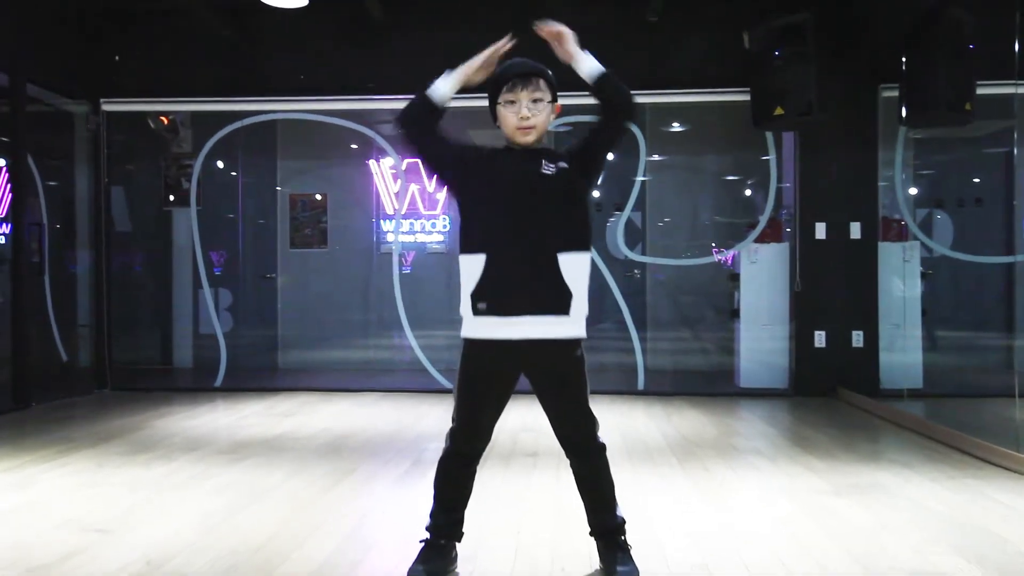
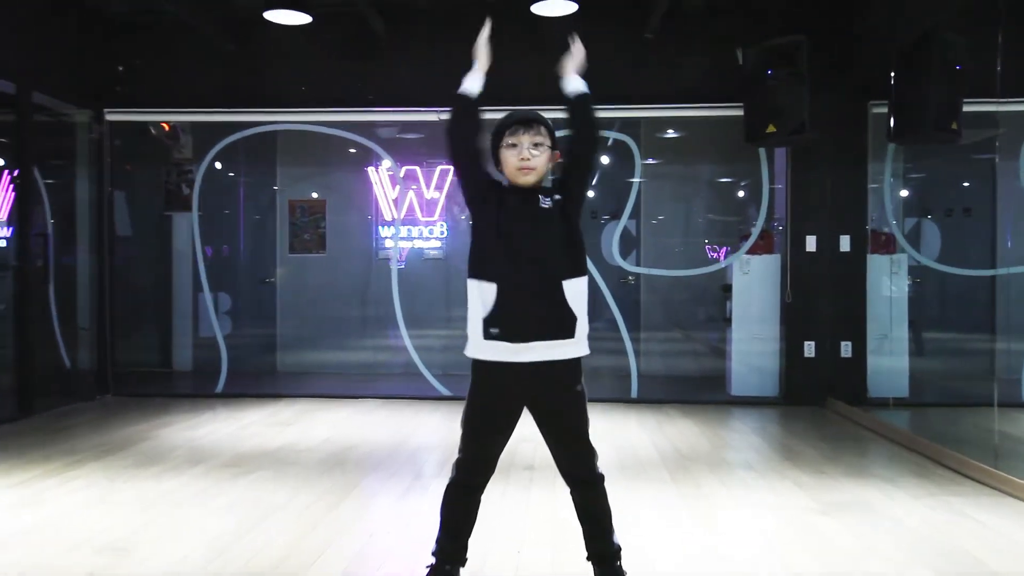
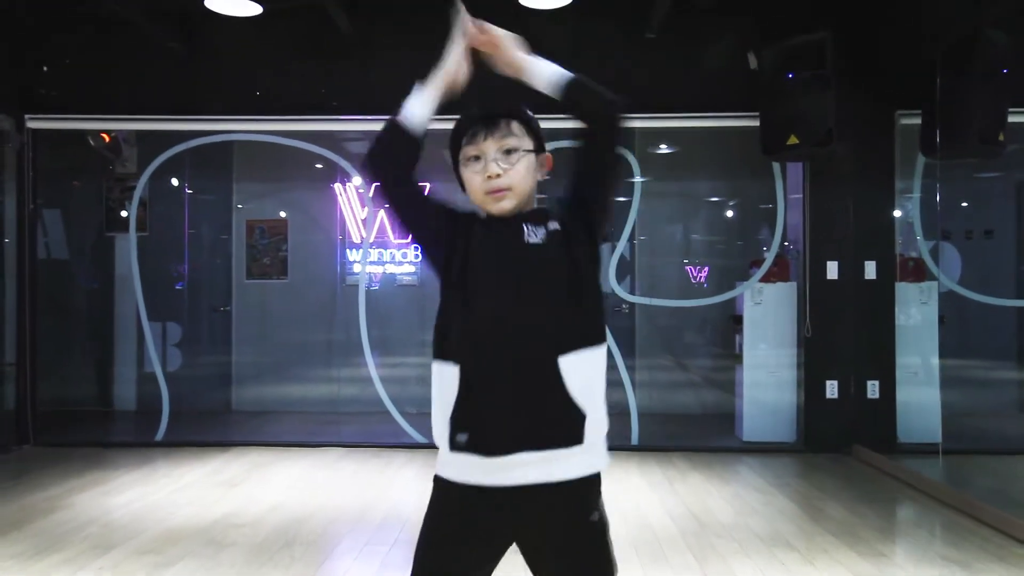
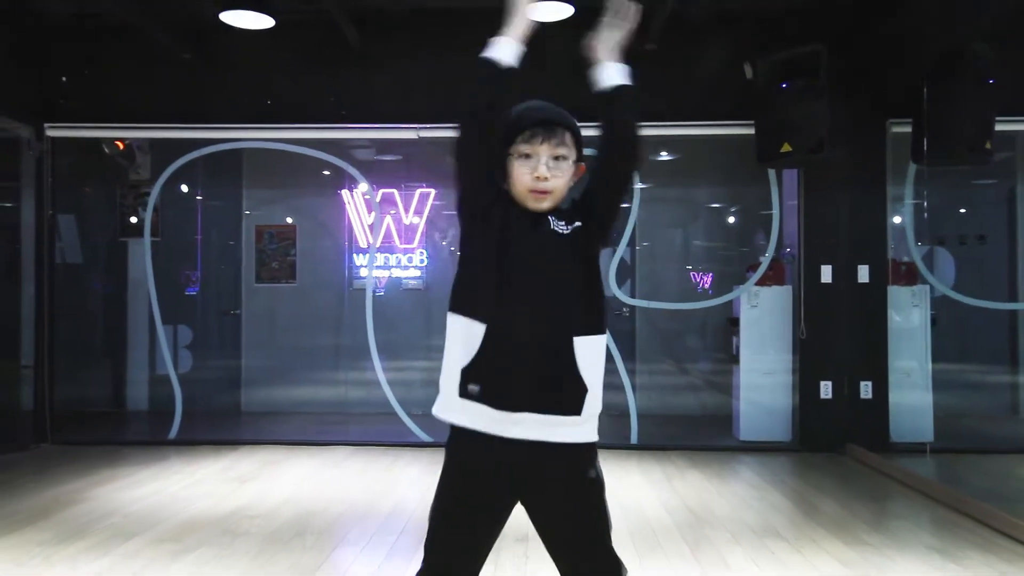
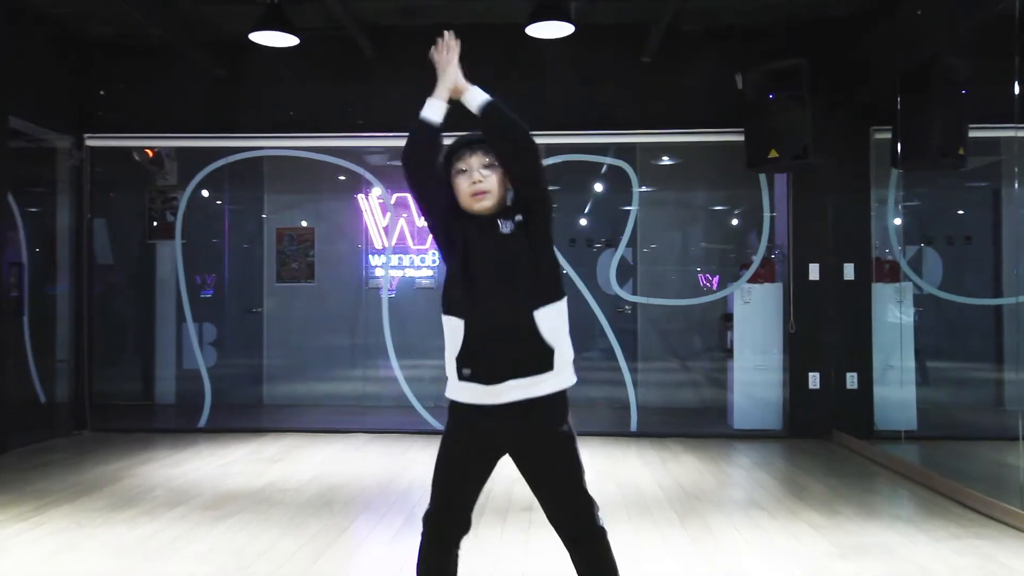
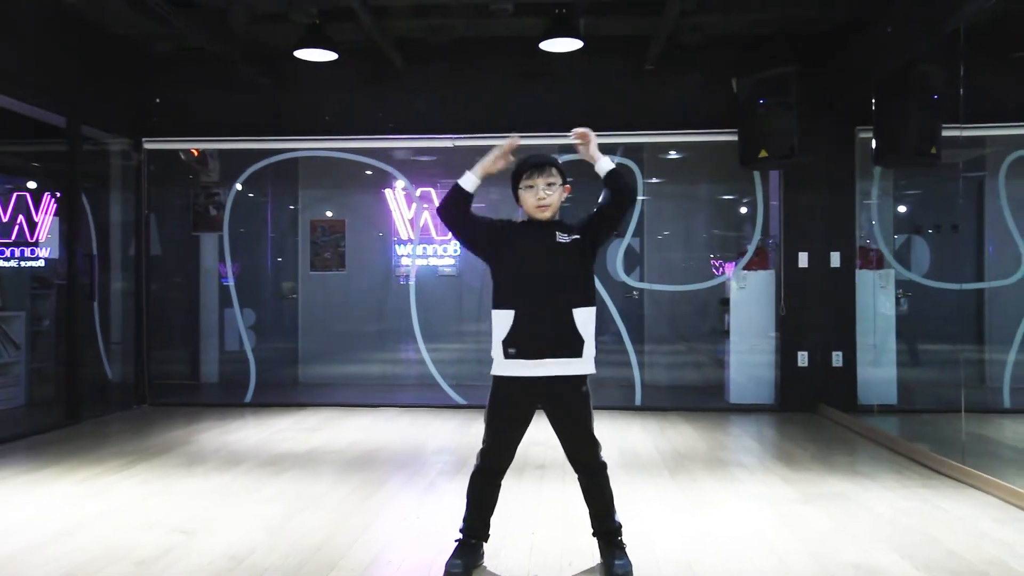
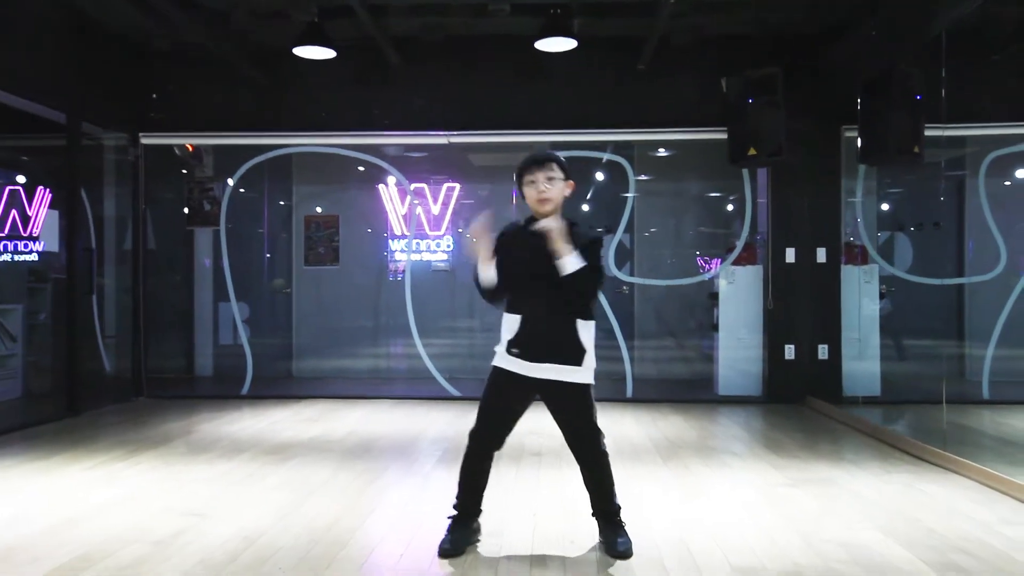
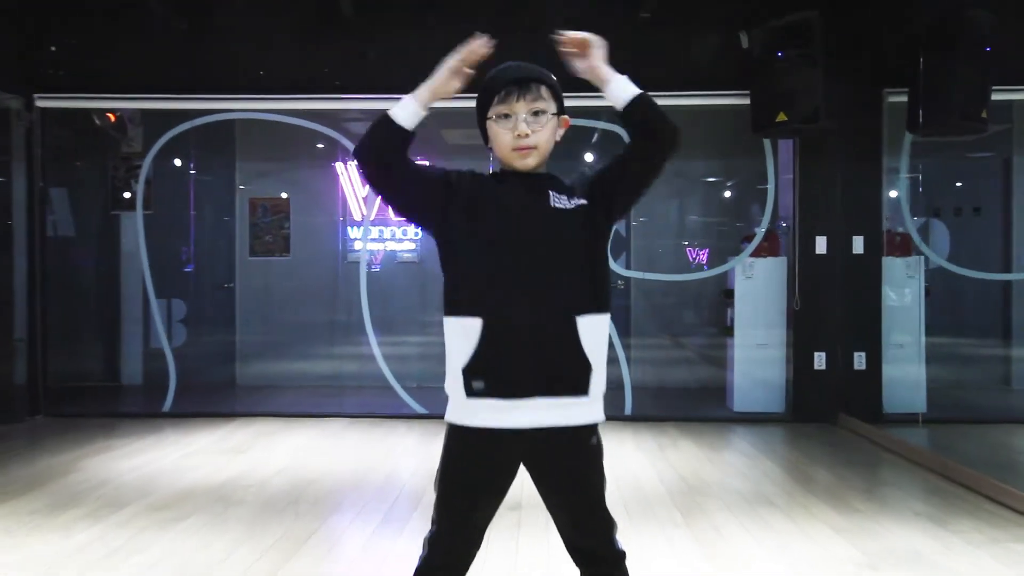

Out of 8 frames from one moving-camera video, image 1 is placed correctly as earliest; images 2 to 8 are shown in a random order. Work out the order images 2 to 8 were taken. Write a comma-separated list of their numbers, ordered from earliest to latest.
6, 2, 8, 3, 4, 5, 7
